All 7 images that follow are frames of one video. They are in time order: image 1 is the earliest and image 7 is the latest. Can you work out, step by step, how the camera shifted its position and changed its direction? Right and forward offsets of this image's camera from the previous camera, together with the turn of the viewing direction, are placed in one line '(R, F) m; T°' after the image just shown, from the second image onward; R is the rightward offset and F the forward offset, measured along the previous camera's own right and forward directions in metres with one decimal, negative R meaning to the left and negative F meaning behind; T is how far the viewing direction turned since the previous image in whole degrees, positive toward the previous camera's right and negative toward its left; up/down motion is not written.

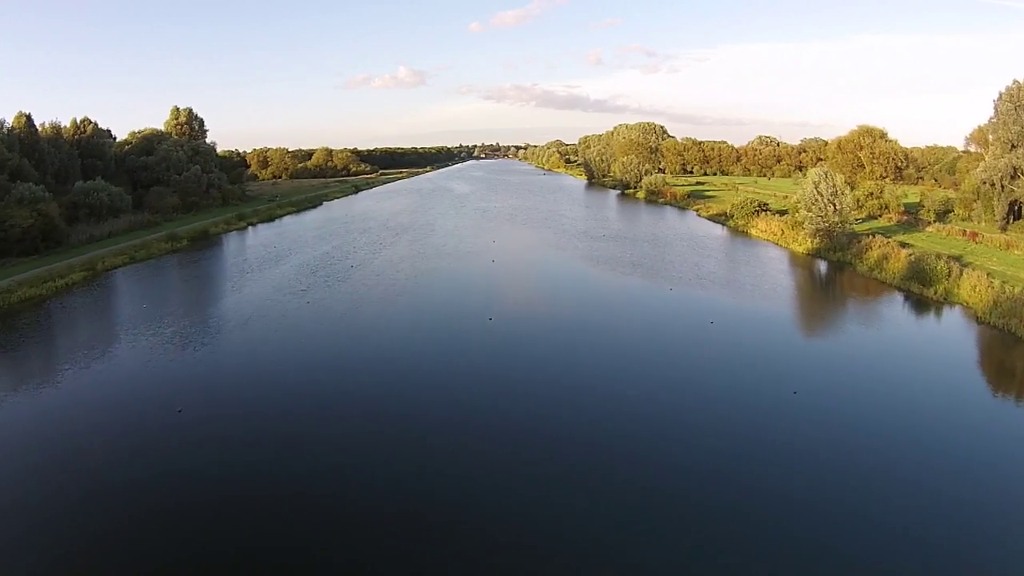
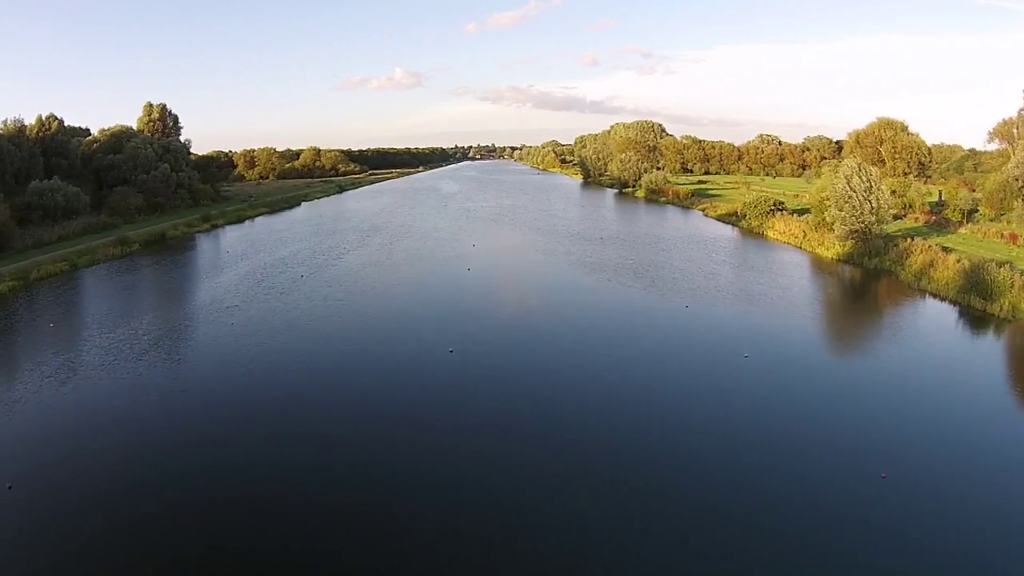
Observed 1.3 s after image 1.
(+0.3, +1.7) m; 0°
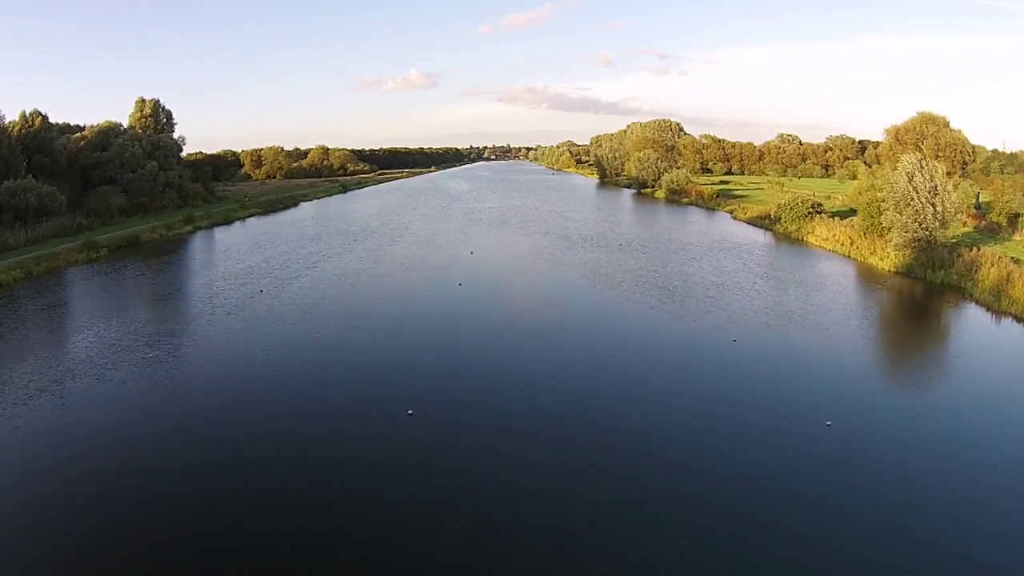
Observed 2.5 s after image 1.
(+0.2, +1.8) m; -1°
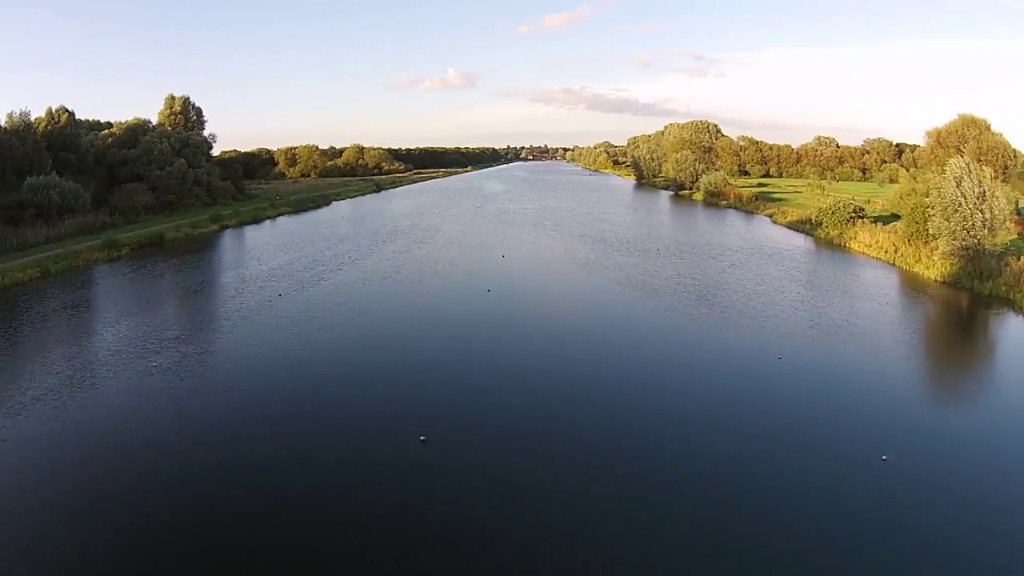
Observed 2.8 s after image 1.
(+0.1, +0.9) m; -3°
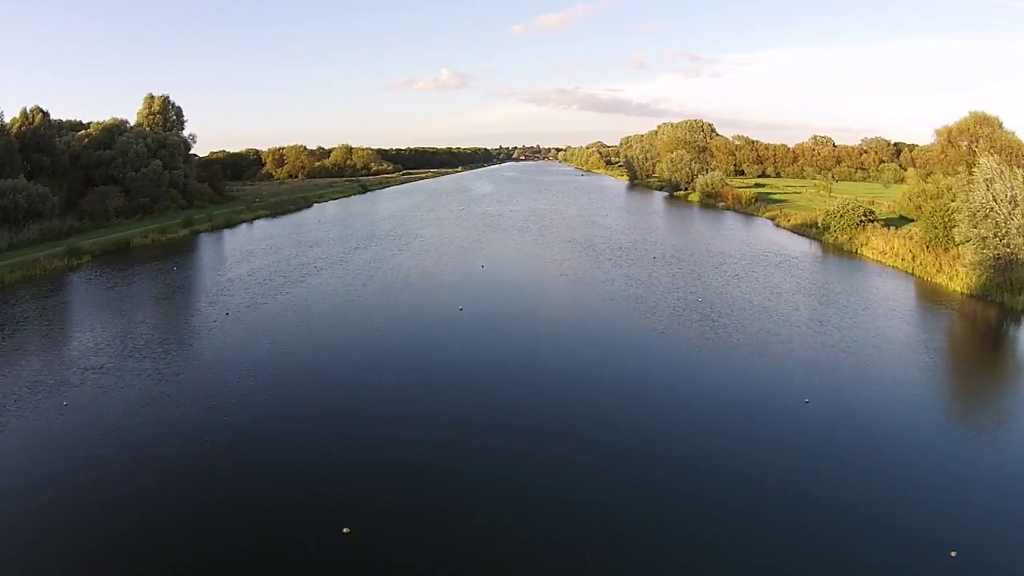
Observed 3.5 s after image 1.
(+0.2, +0.9) m; +1°
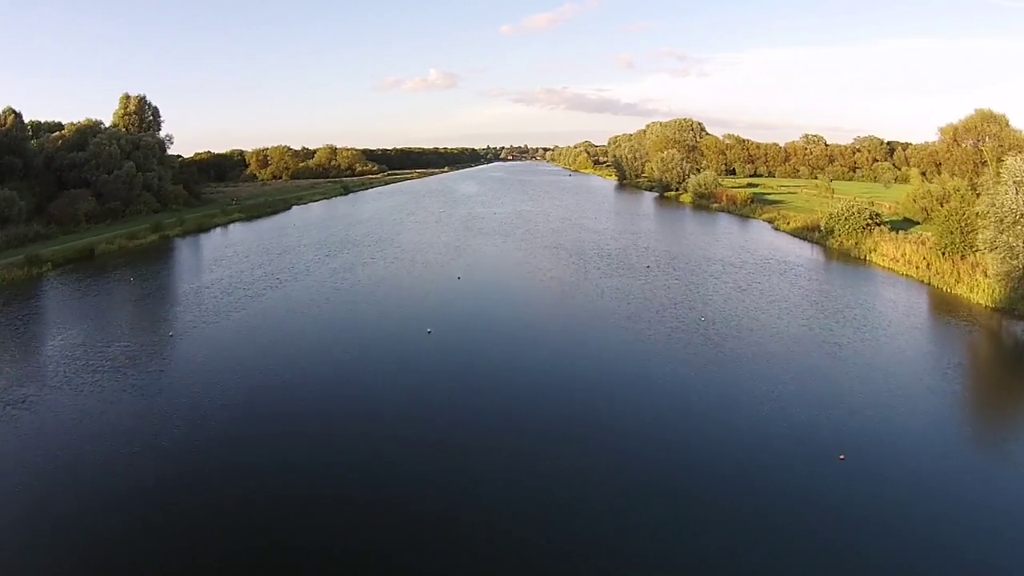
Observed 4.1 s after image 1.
(+0.1, +0.7) m; +1°
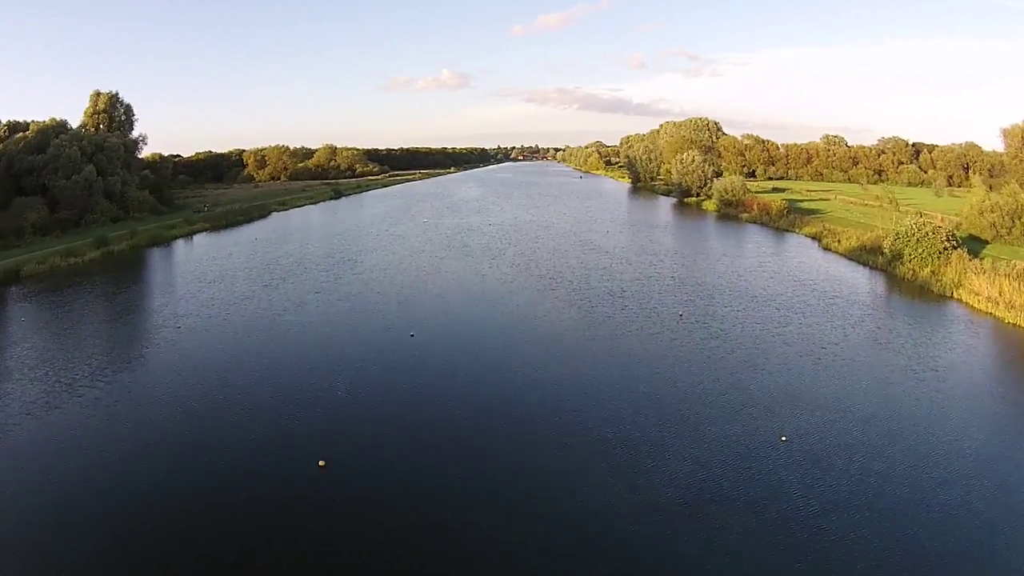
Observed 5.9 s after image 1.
(+0.3, +2.3) m; -1°
